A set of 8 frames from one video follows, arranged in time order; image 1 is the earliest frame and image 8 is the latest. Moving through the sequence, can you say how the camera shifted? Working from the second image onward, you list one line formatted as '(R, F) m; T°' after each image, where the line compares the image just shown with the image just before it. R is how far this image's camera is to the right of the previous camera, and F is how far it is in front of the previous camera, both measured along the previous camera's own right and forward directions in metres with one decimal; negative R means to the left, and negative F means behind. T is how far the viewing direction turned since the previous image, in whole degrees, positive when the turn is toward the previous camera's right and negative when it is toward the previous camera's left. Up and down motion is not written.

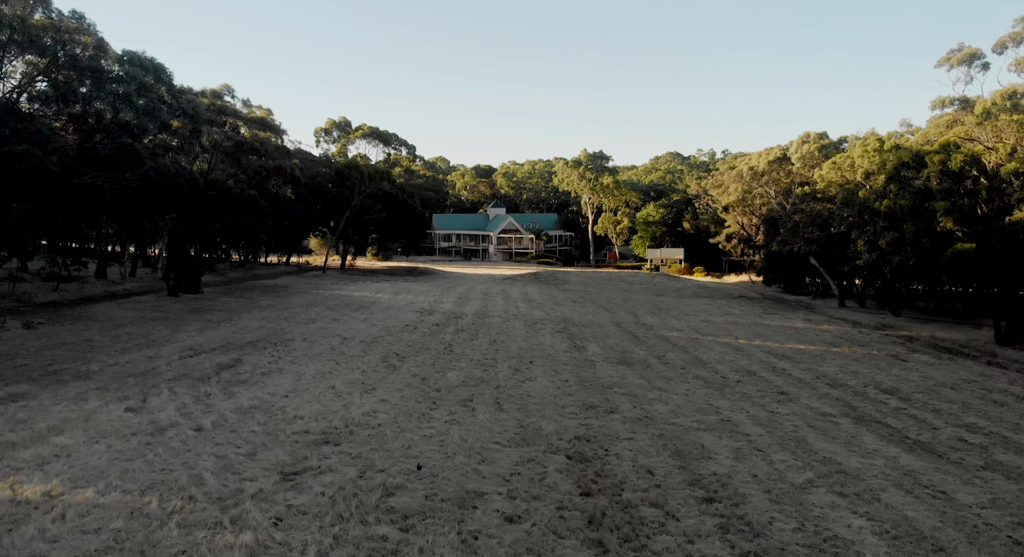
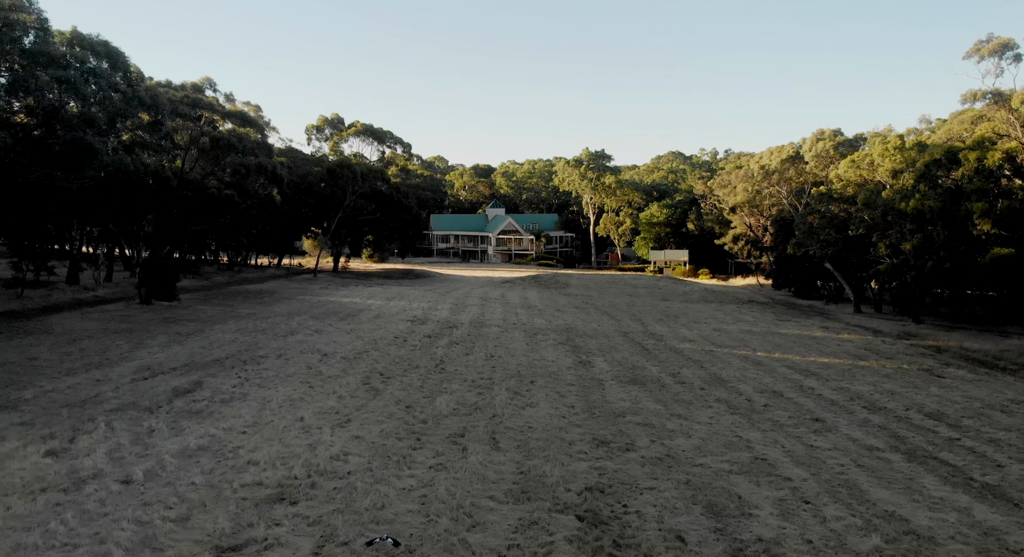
(0.0, +1.7) m; 0°
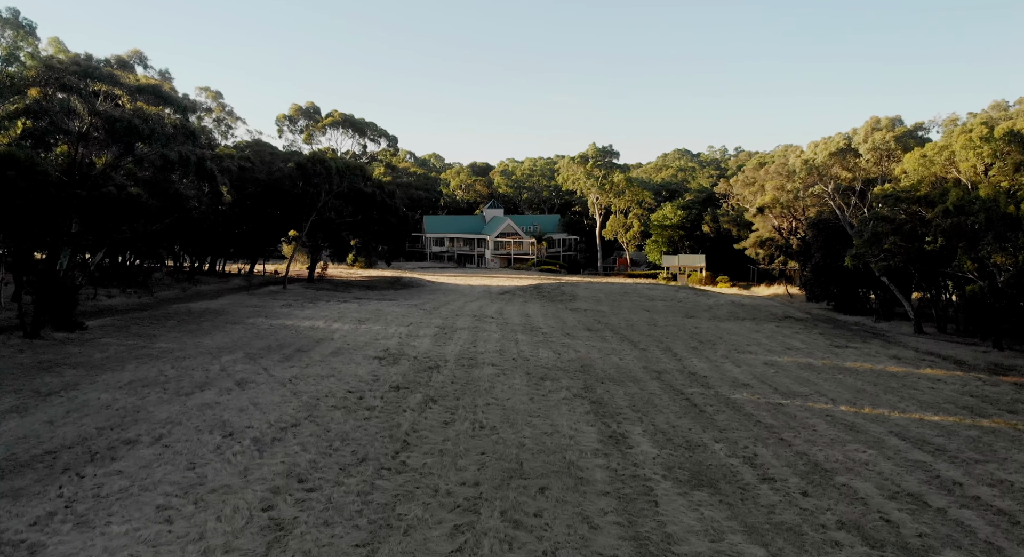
(0.0, +5.1) m; 0°
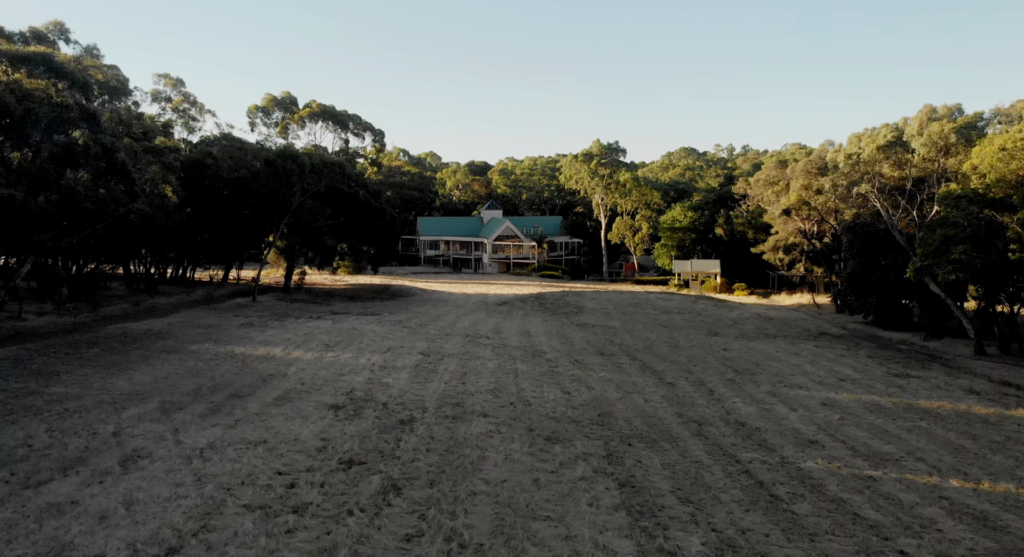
(0.0, +3.8) m; 0°
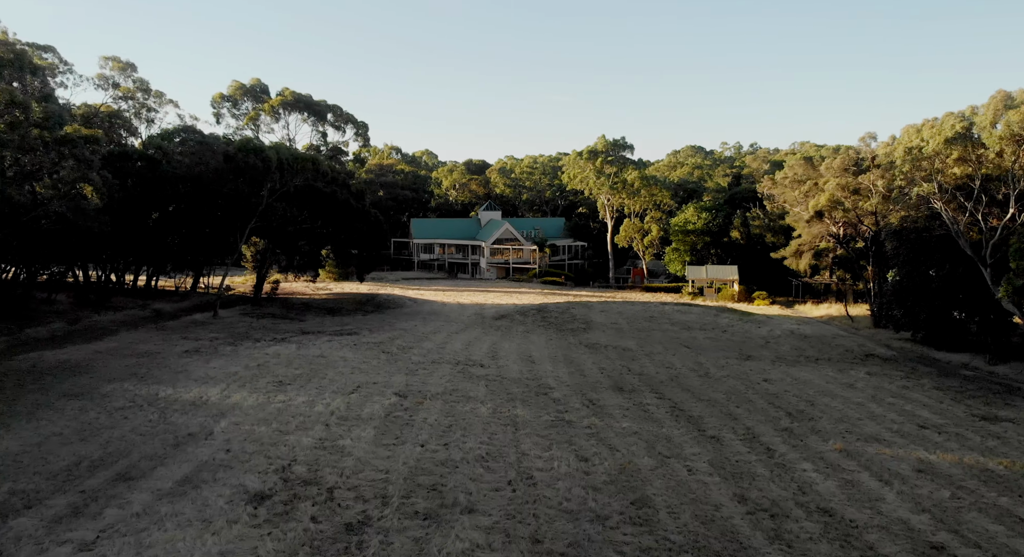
(0.0, +3.8) m; 0°
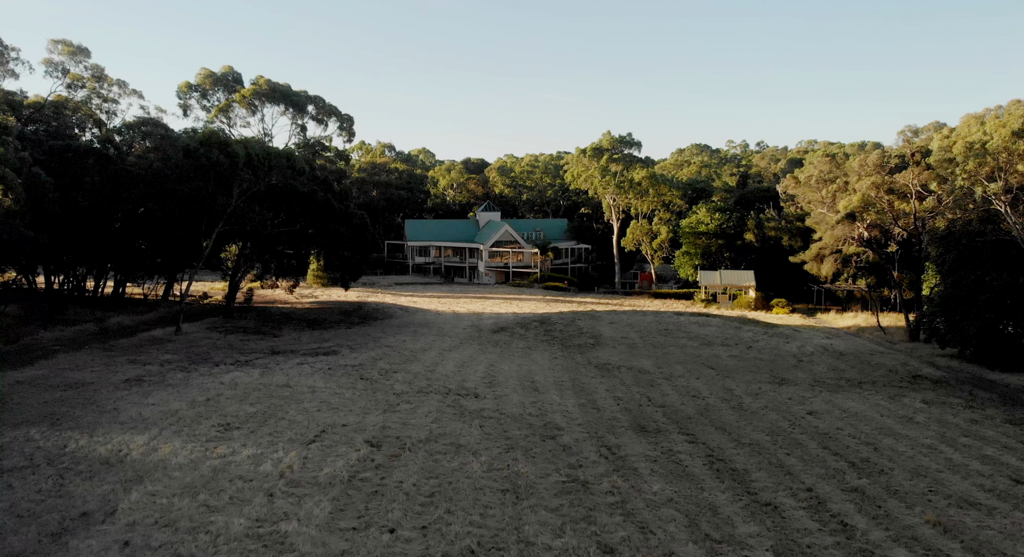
(0.0, +2.9) m; 0°
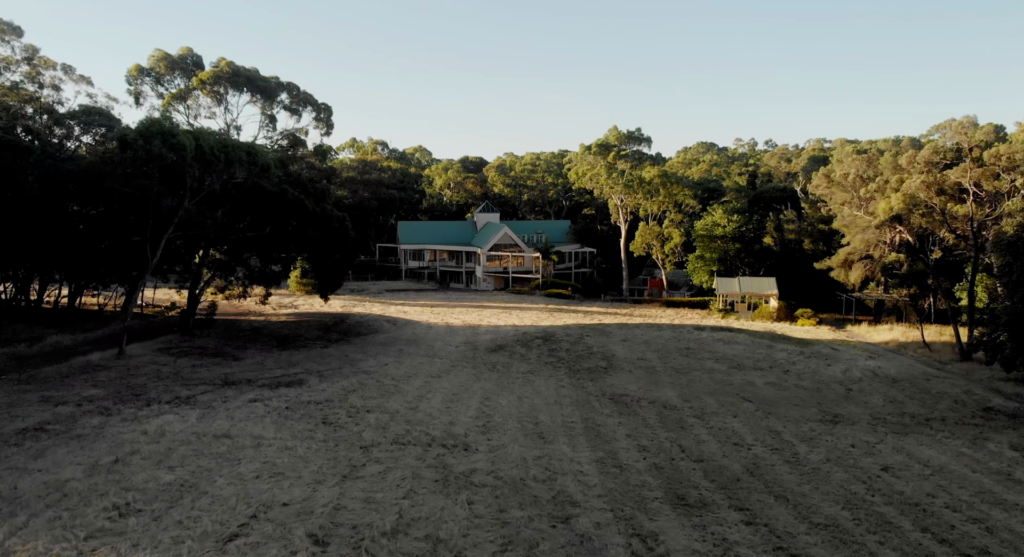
(0.0, +3.3) m; 0°
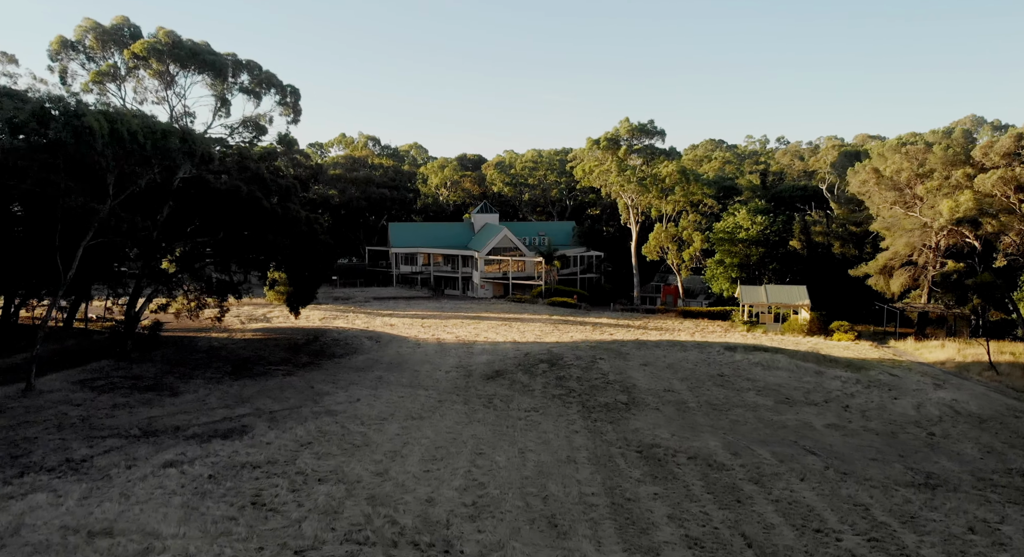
(0.0, +3.8) m; 0°
